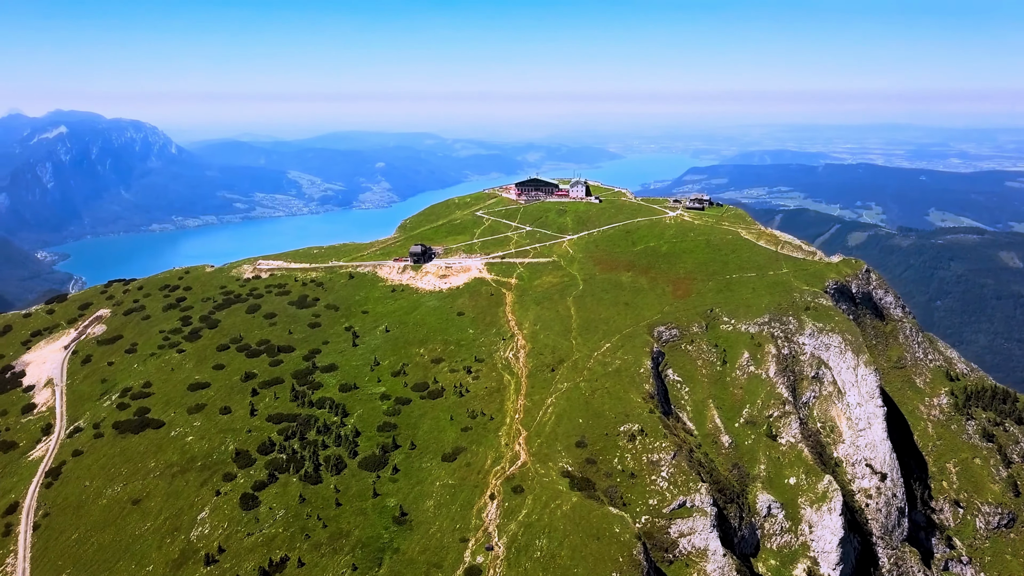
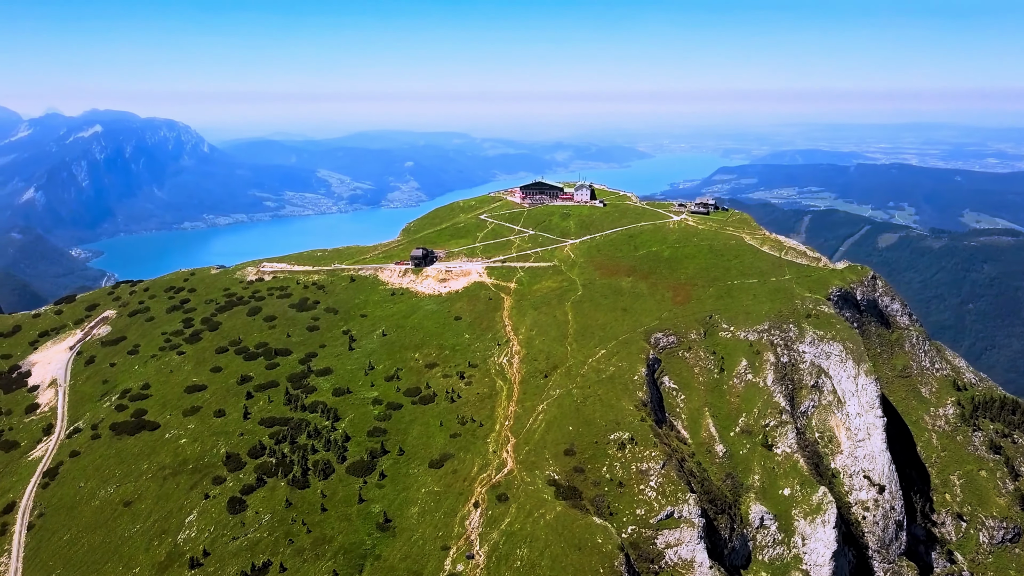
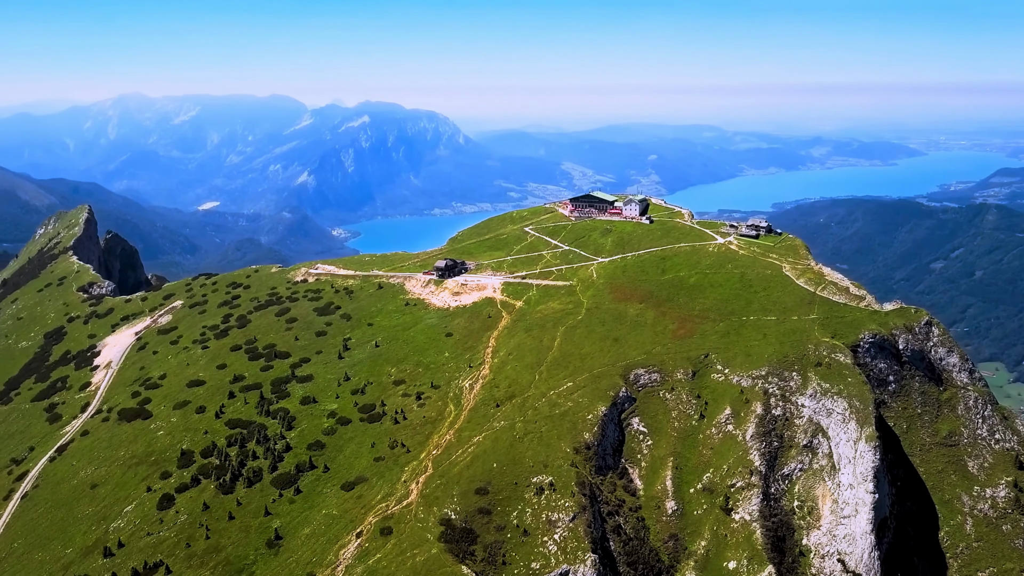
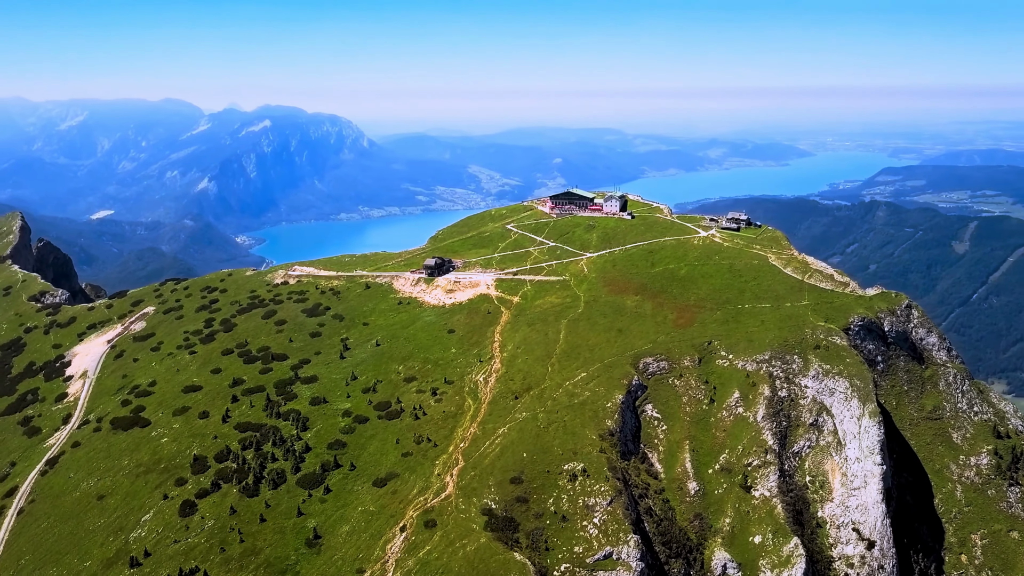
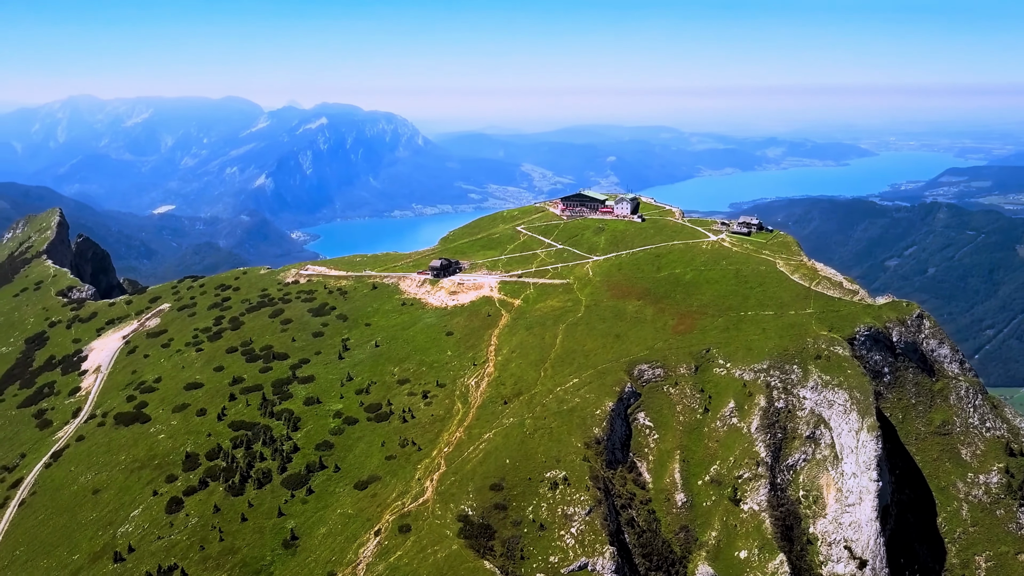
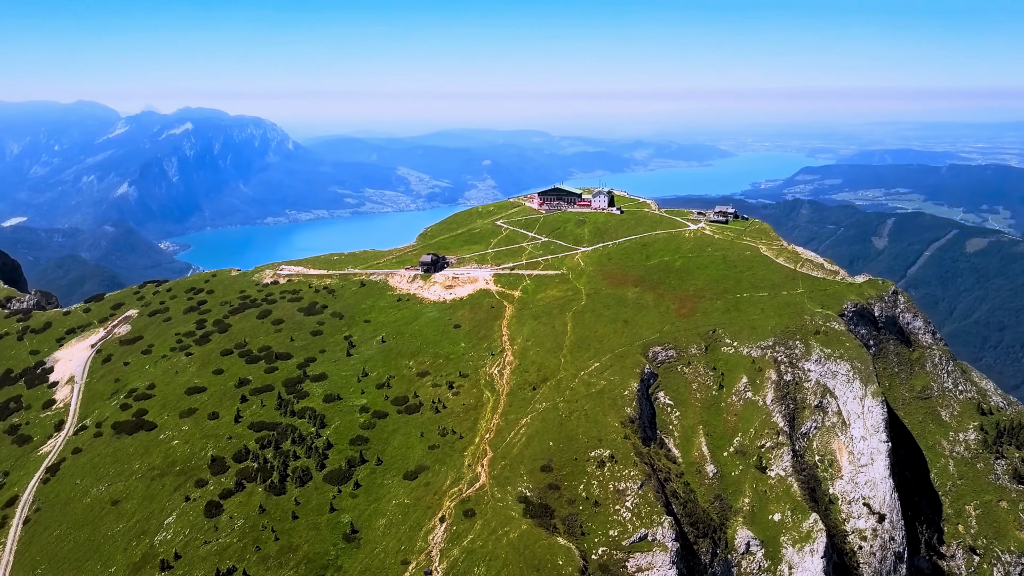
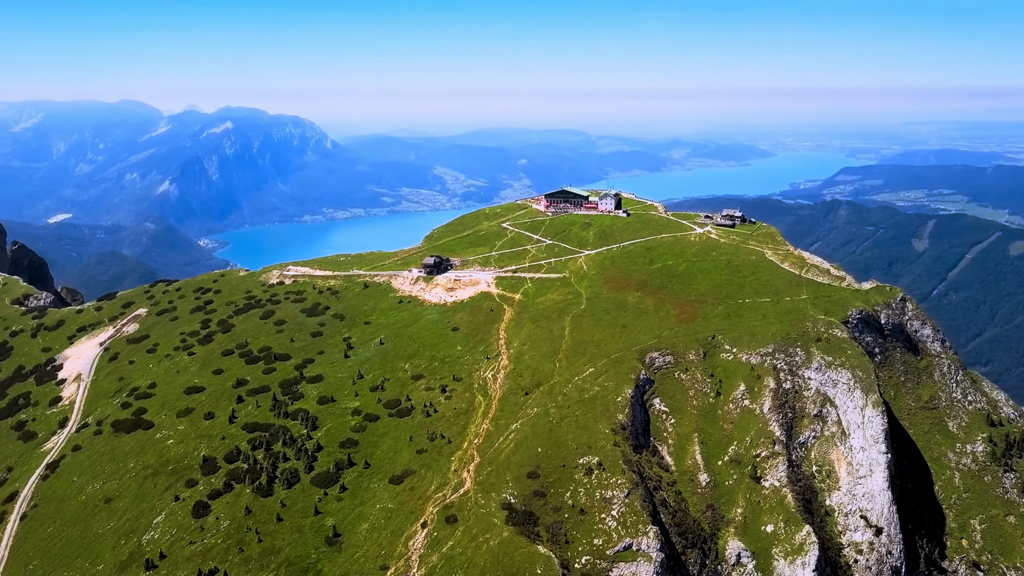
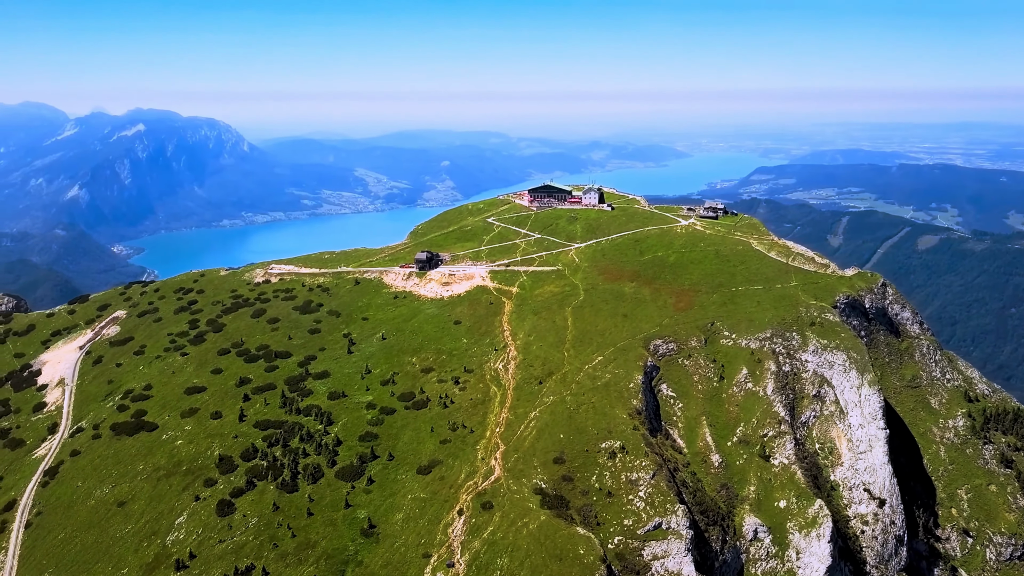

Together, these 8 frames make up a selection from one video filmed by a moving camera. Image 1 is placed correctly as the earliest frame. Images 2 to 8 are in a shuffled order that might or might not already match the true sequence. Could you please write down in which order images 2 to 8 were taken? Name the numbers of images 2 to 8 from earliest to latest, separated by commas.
2, 8, 6, 7, 4, 5, 3
